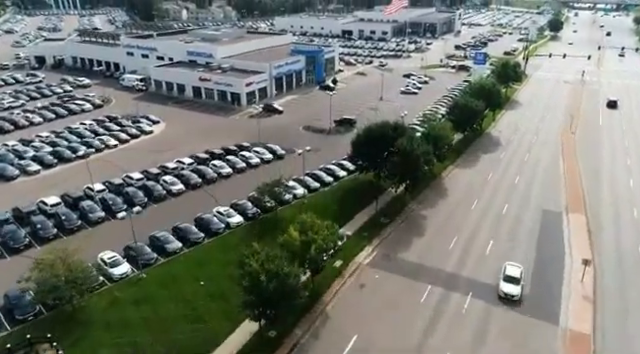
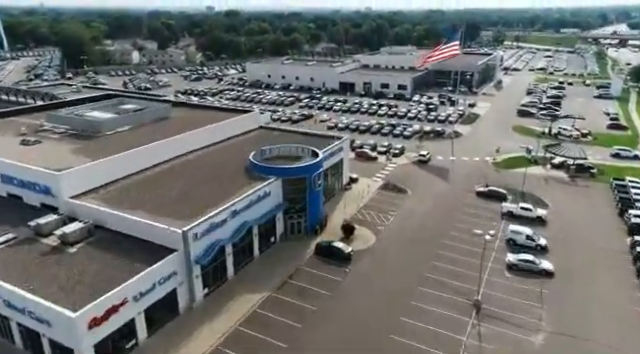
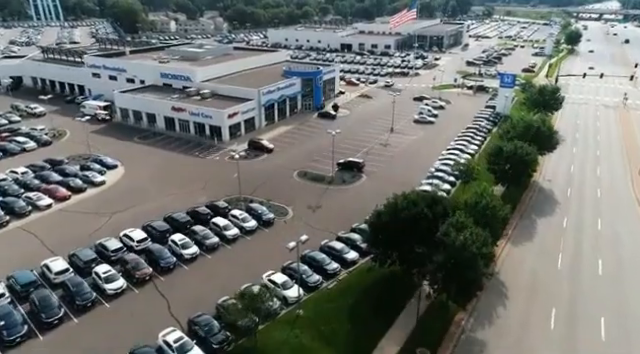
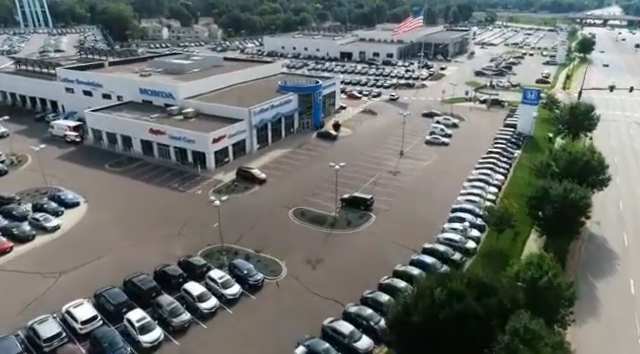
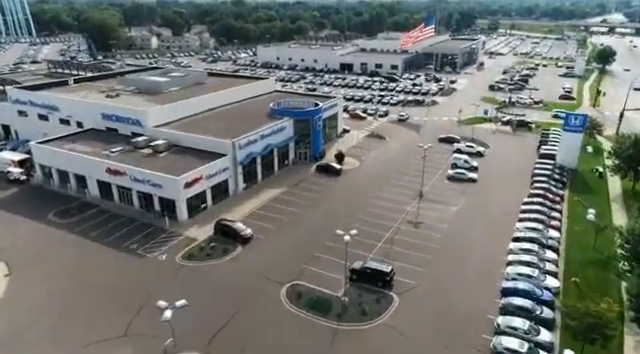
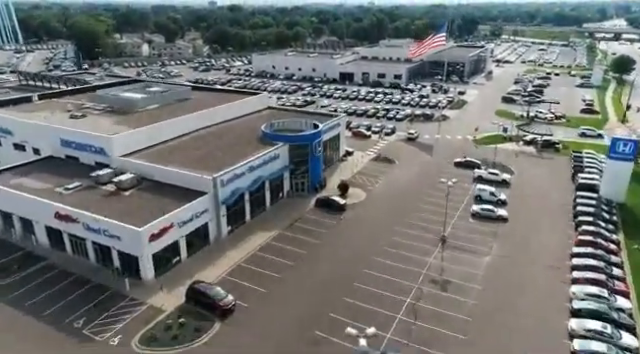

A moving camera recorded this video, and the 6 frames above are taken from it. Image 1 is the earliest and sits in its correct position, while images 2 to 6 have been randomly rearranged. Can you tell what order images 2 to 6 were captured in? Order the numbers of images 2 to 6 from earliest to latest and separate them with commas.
3, 4, 5, 6, 2
